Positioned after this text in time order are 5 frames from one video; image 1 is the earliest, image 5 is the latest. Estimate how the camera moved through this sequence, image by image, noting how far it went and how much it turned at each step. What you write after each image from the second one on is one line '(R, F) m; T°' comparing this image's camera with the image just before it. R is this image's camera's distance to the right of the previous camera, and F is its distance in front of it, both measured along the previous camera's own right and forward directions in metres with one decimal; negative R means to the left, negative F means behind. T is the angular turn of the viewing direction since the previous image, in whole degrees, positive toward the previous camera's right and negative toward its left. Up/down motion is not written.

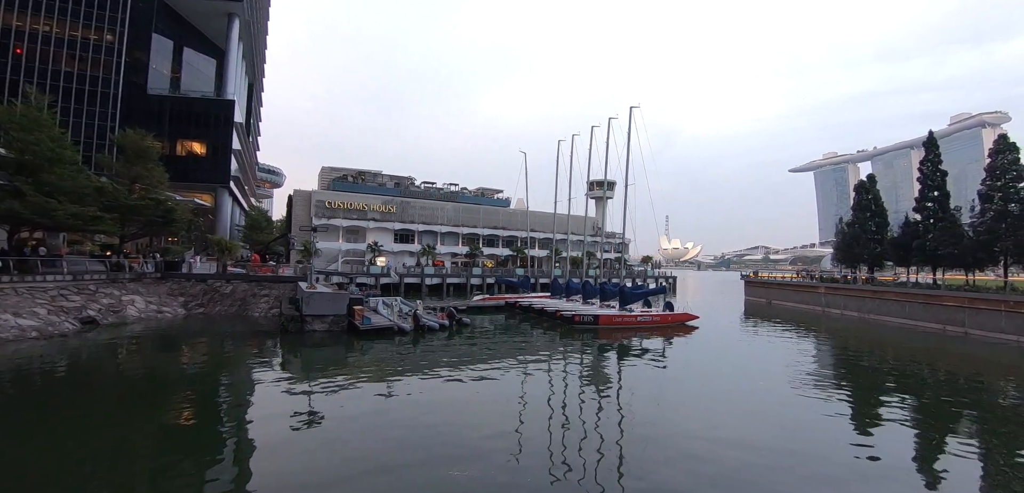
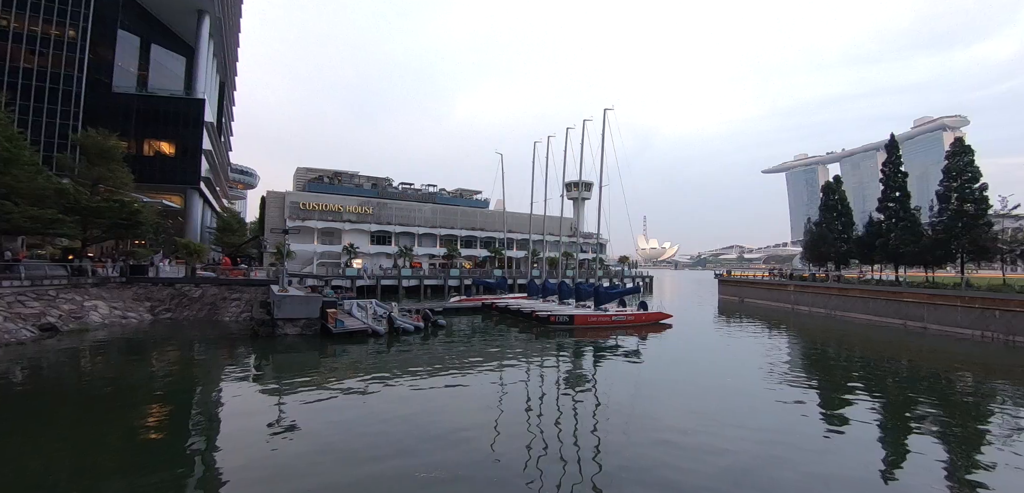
(+0.2, 0.0) m; +2°
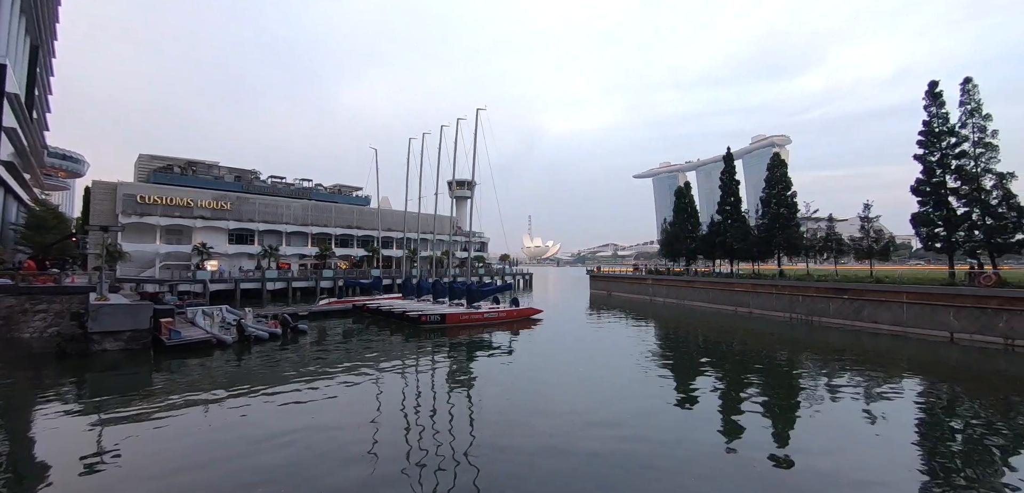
(+0.8, +0.1) m; +13°
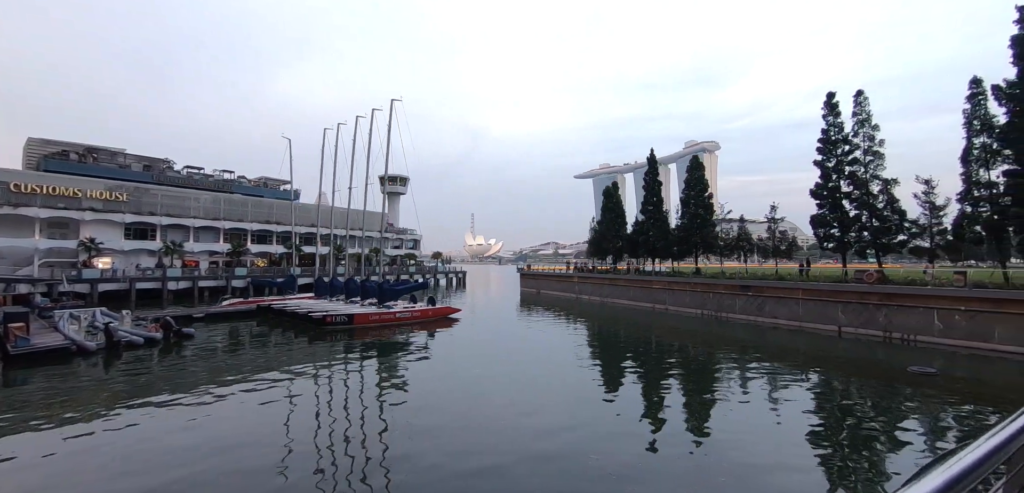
(+1.4, +0.8) m; +7°
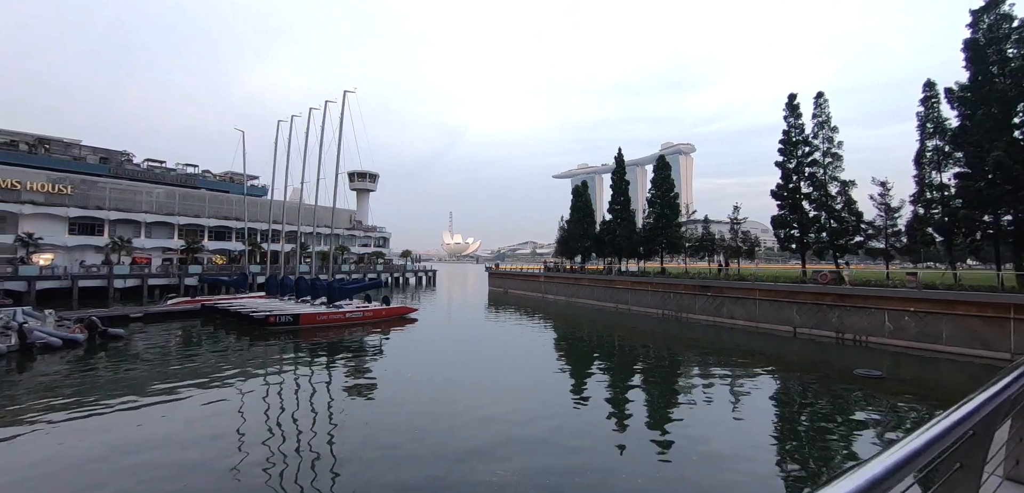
(+1.1, +0.8) m; +3°
